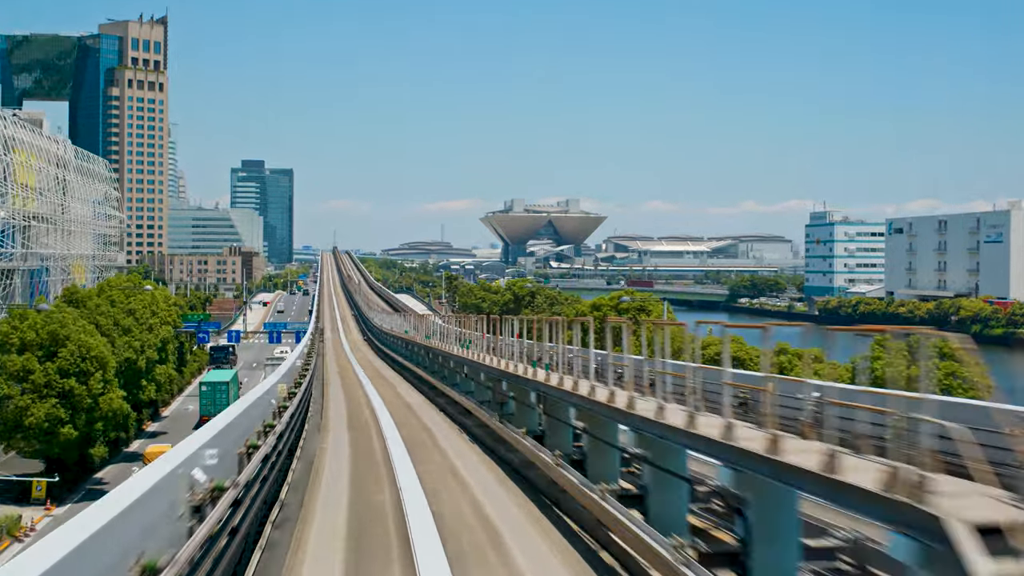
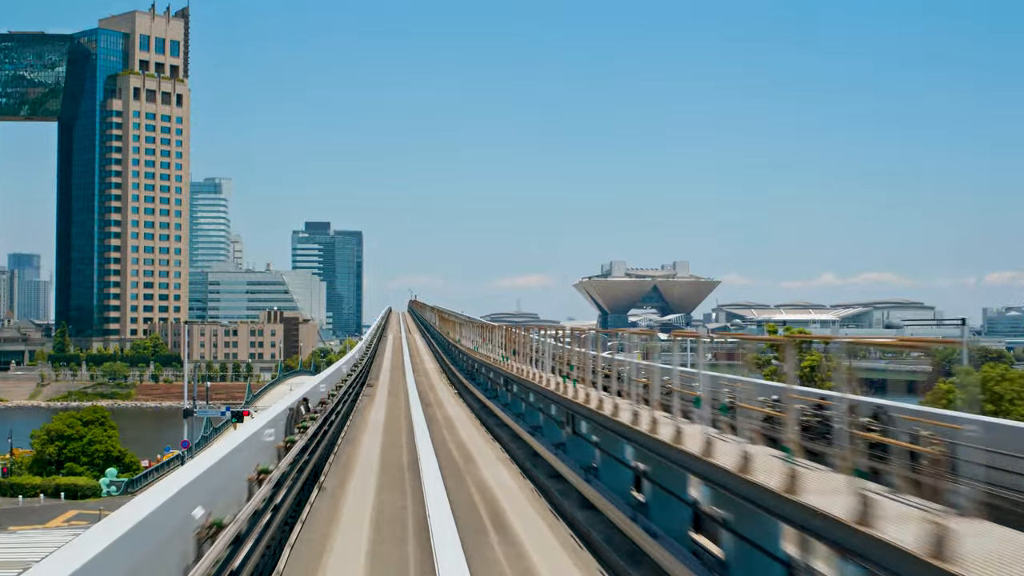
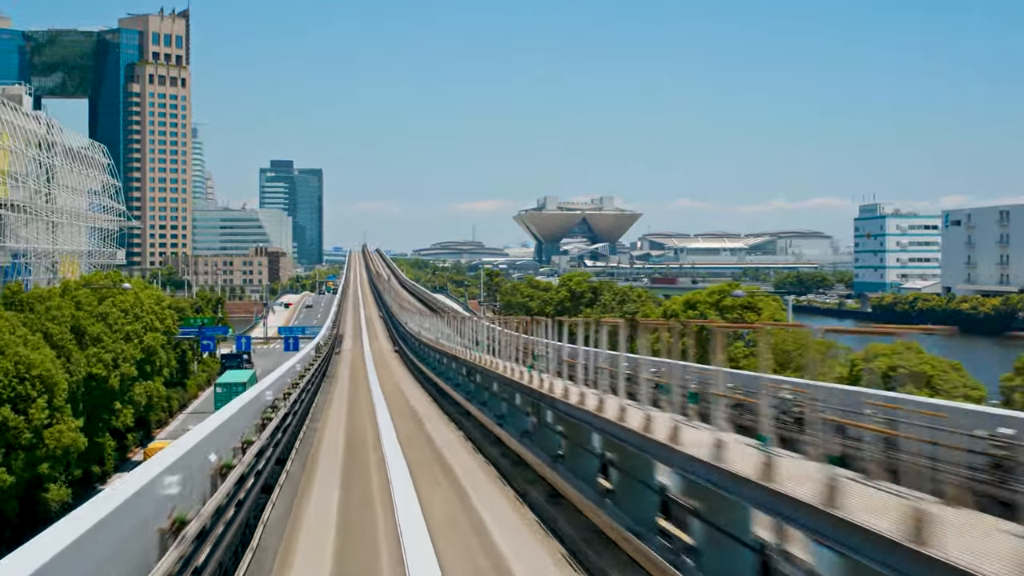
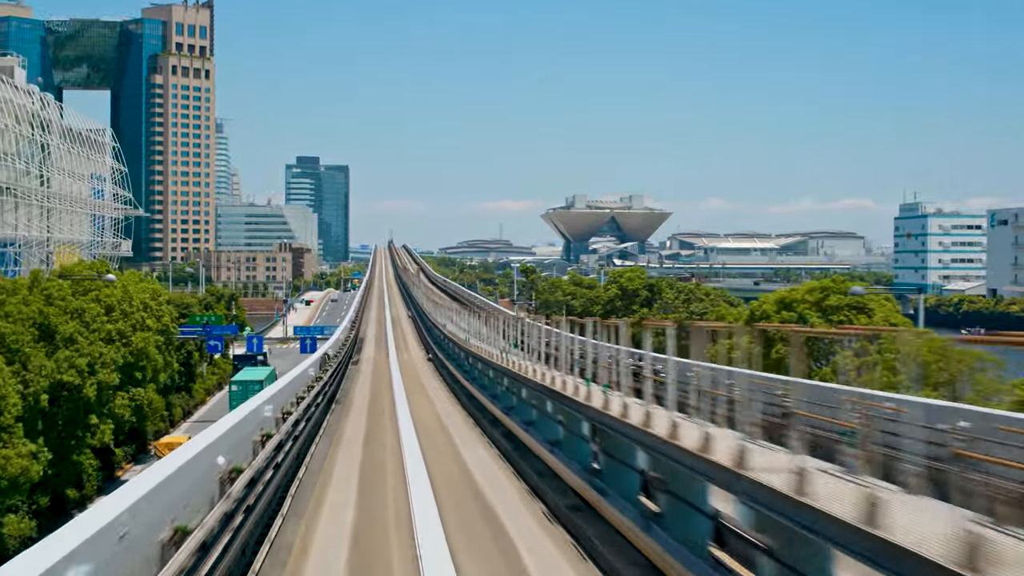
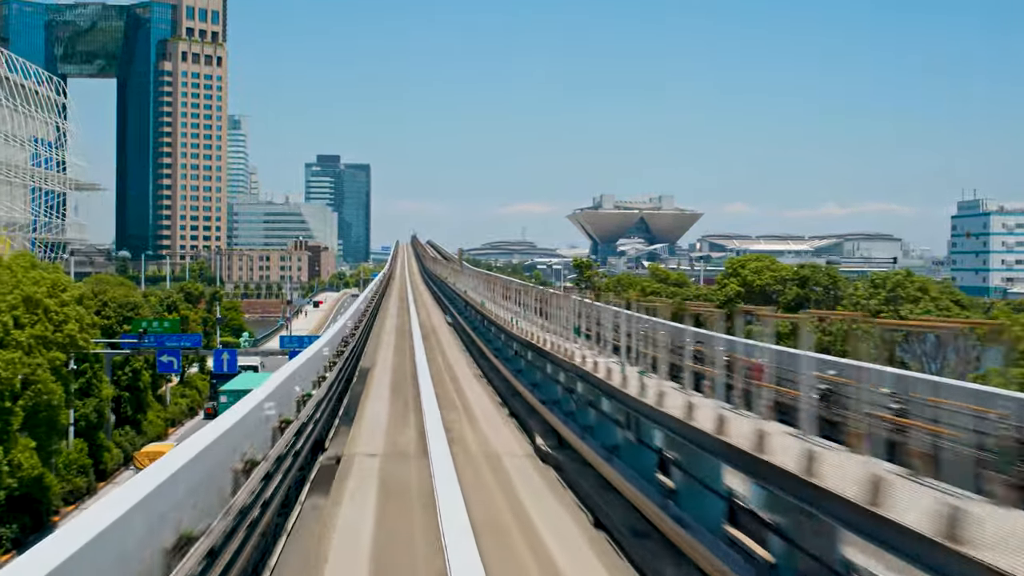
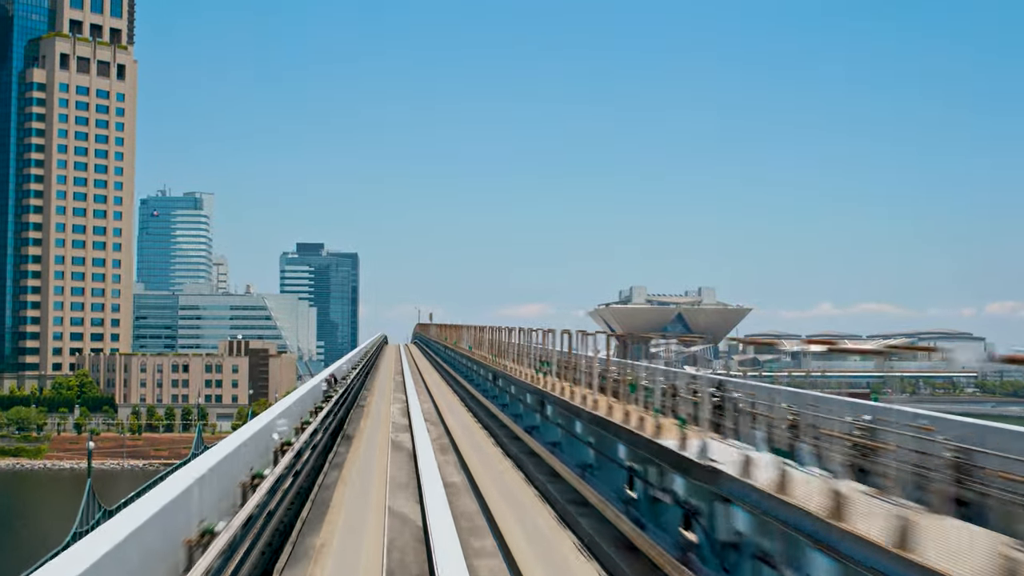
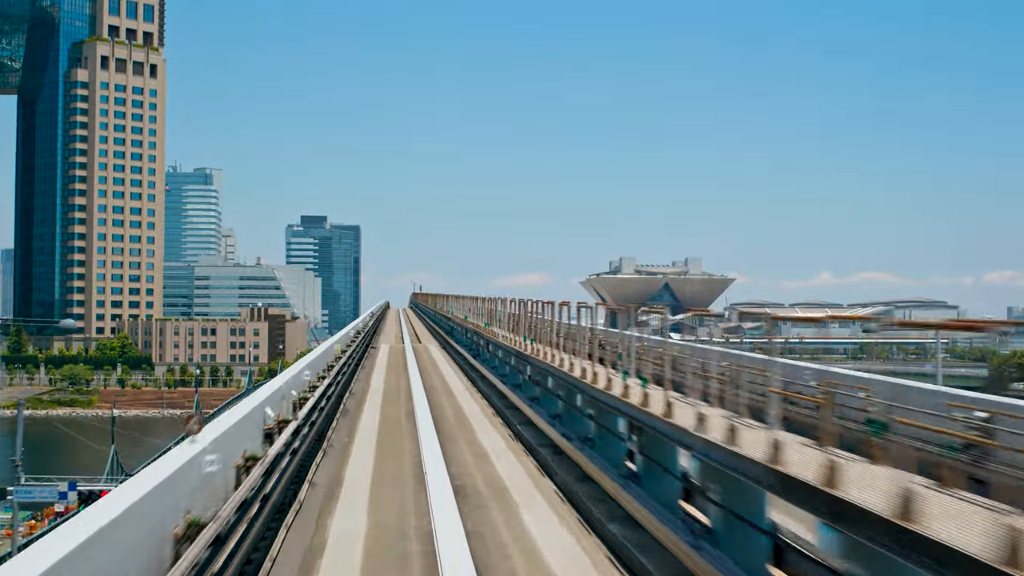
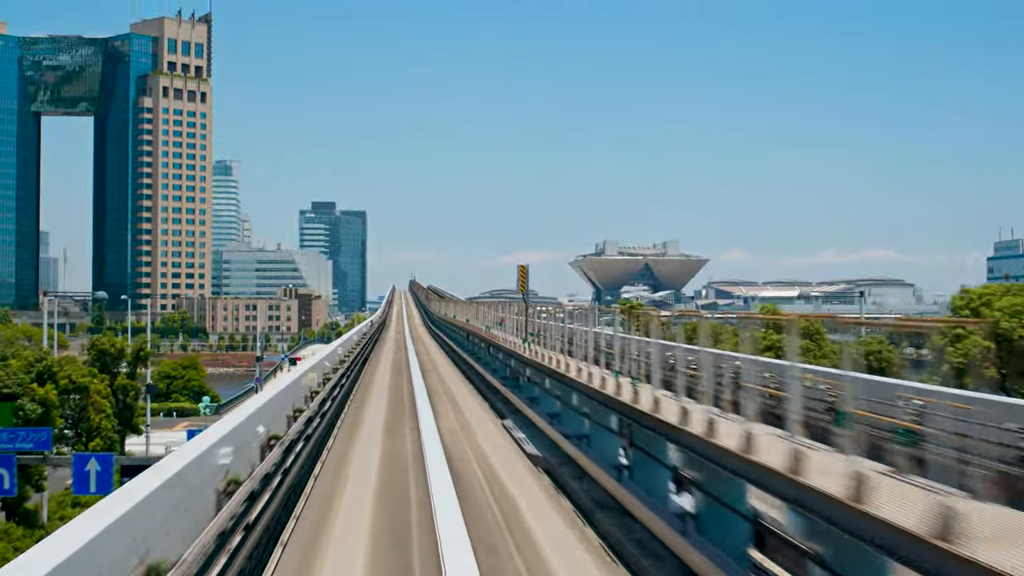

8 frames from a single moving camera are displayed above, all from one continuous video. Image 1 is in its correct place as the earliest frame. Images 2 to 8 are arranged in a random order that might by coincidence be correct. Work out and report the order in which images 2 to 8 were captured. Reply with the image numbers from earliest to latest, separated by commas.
3, 4, 5, 8, 2, 7, 6
